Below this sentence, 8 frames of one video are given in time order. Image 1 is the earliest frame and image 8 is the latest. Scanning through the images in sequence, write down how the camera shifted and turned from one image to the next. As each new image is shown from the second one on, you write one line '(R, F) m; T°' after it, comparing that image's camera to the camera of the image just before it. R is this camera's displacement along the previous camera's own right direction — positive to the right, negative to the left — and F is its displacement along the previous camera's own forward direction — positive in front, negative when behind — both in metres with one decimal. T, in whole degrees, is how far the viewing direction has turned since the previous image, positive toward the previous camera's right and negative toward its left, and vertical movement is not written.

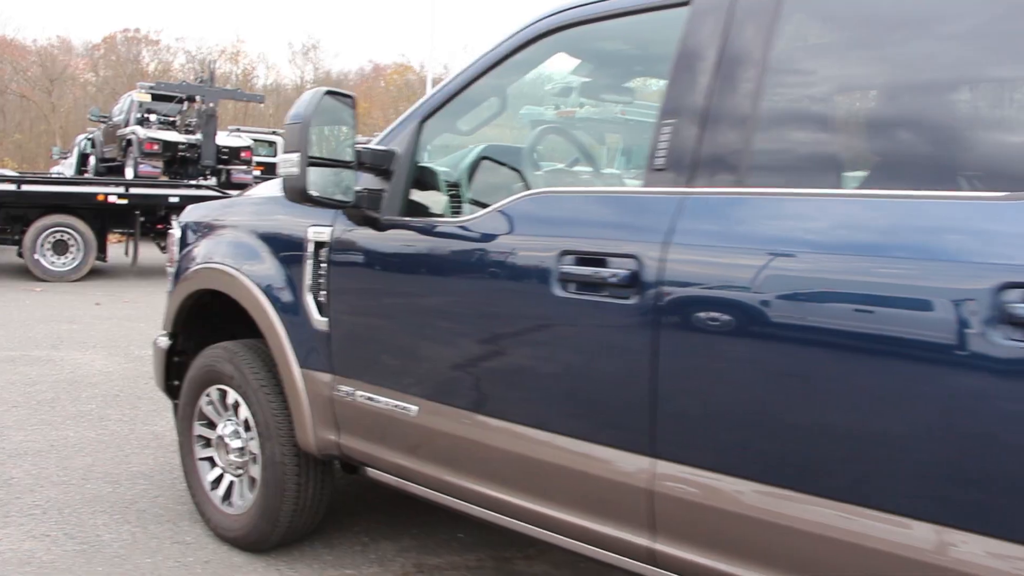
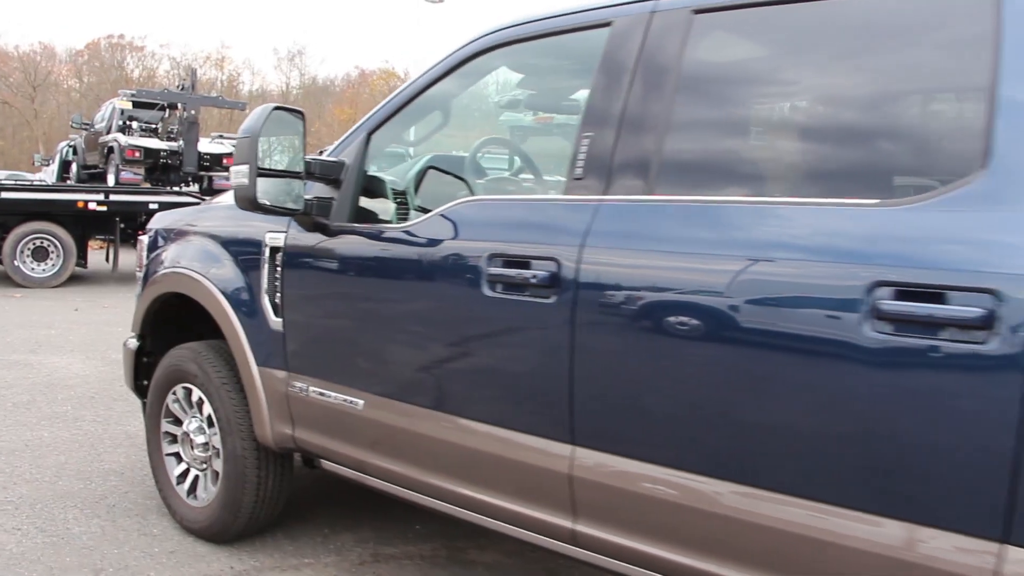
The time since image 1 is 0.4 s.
(+0.1, -0.2) m; +1°
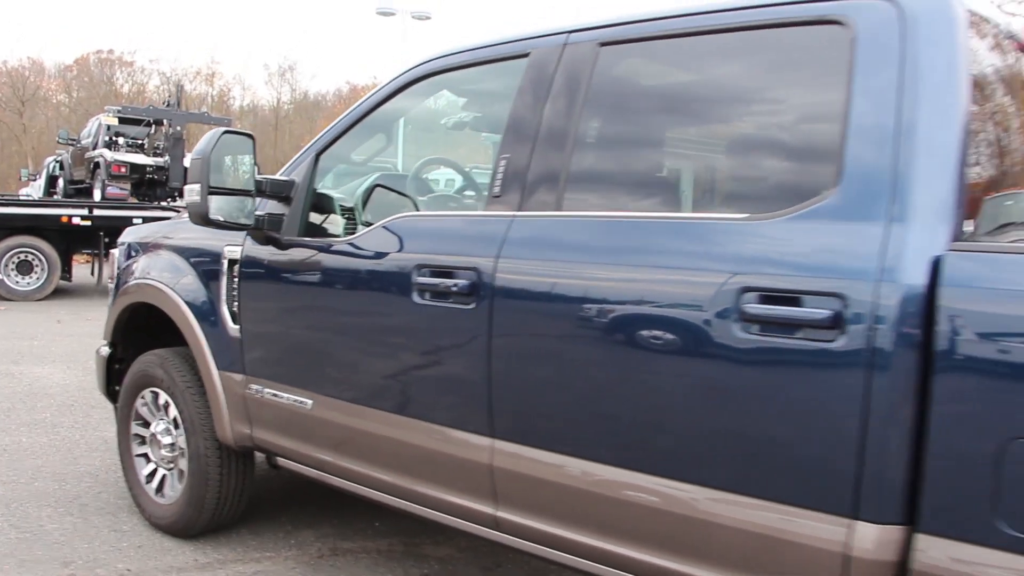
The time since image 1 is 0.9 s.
(+0.1, -0.2) m; 0°
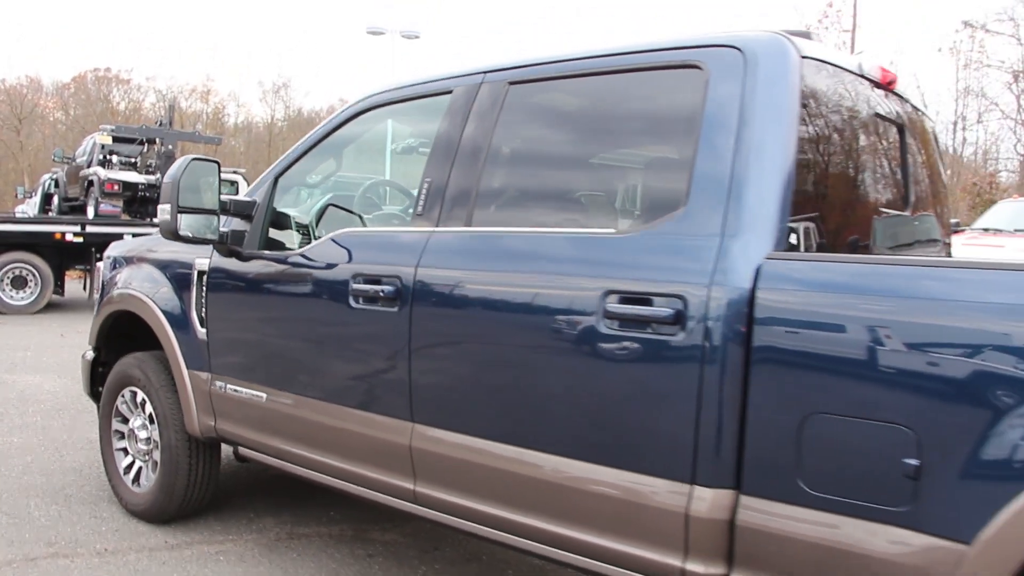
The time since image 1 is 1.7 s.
(+0.2, -0.4) m; 0°
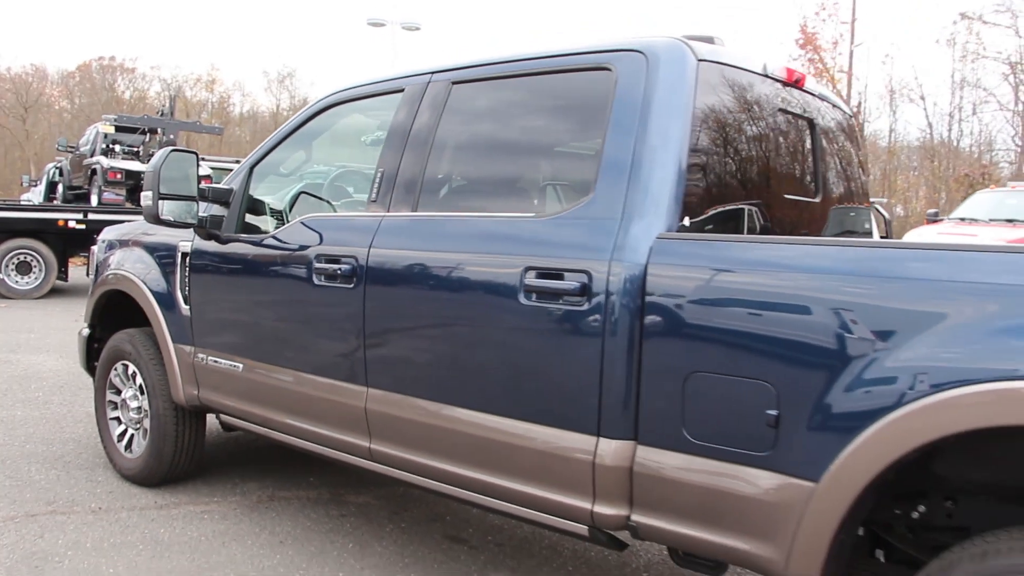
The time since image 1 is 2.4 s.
(+0.2, -0.3) m; 0°
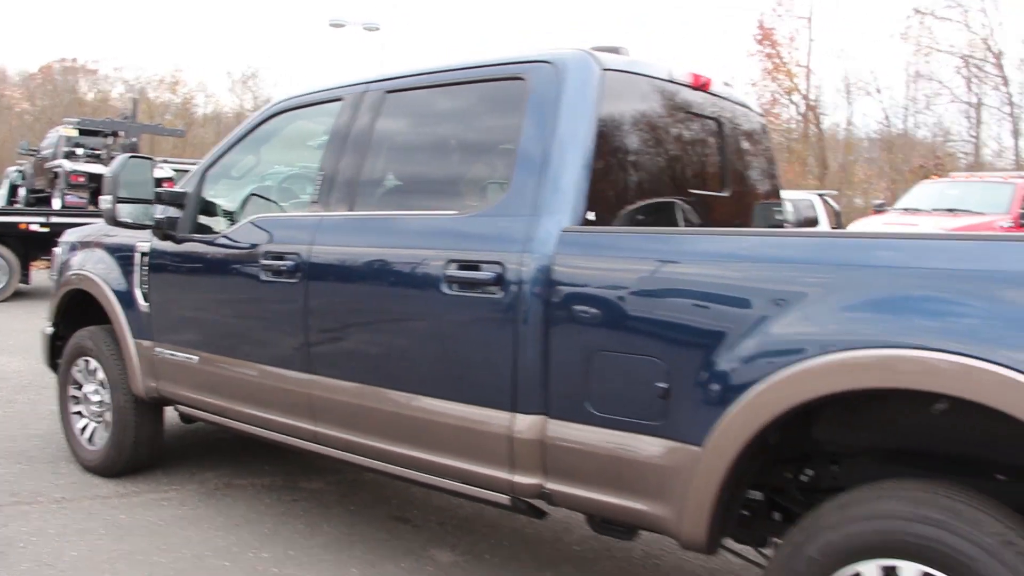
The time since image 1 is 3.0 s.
(+0.1, -0.2) m; +2°
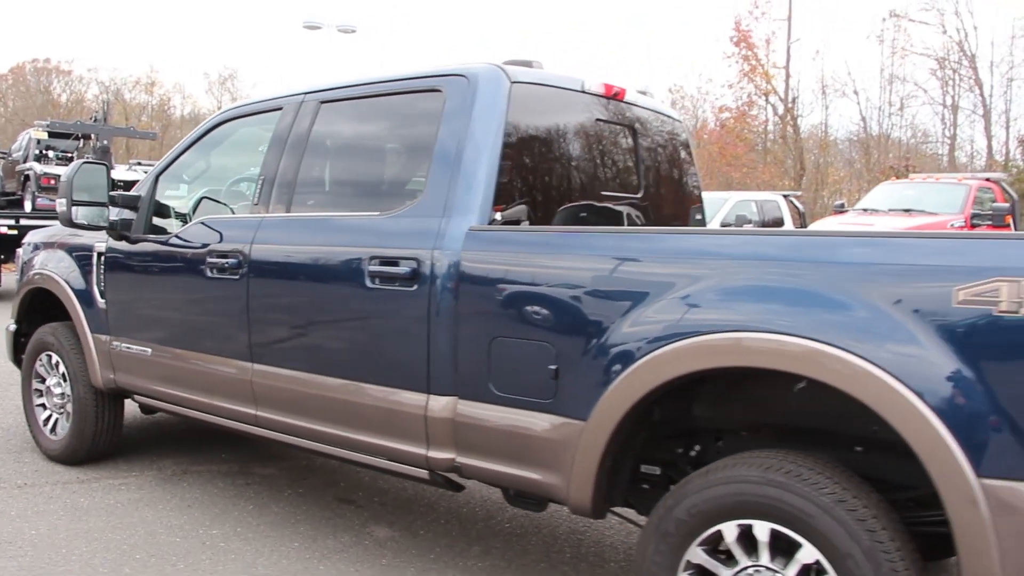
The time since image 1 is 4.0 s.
(+0.2, -0.3) m; +1°
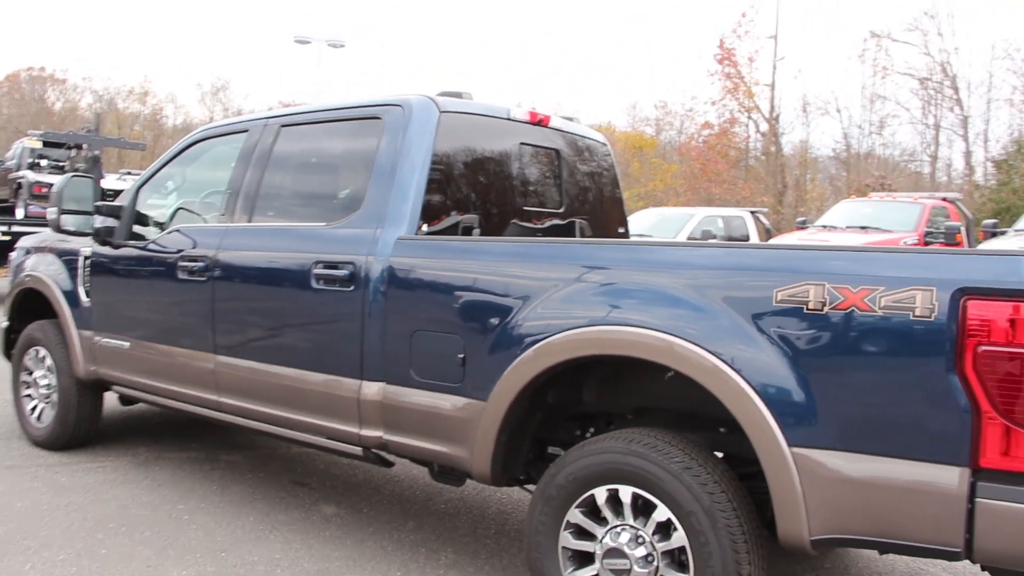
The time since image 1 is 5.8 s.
(+0.2, -0.5) m; 0°
